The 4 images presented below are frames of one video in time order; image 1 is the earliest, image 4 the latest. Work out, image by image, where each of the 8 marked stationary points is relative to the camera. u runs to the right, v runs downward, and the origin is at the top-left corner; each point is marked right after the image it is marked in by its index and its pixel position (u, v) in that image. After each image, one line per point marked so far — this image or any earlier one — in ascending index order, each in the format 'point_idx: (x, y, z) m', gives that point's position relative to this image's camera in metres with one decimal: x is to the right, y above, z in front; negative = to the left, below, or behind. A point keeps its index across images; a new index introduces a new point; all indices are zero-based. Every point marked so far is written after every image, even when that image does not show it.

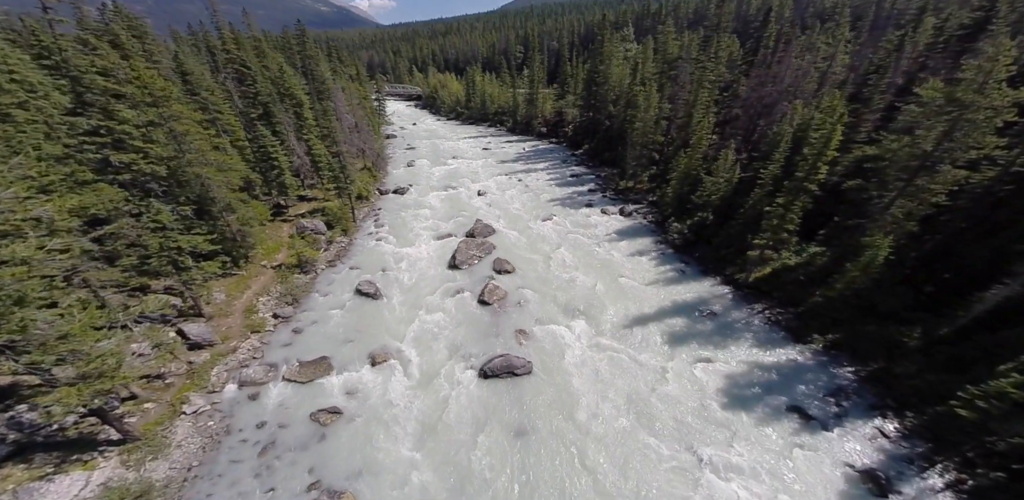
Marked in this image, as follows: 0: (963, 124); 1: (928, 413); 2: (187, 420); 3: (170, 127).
0: (+22.7, +6.4, +16.9) m
1: (+20.0, -8.0, +16.0) m
2: (-16.7, -8.9, +17.2) m
3: (-19.9, +7.2, +19.4) m
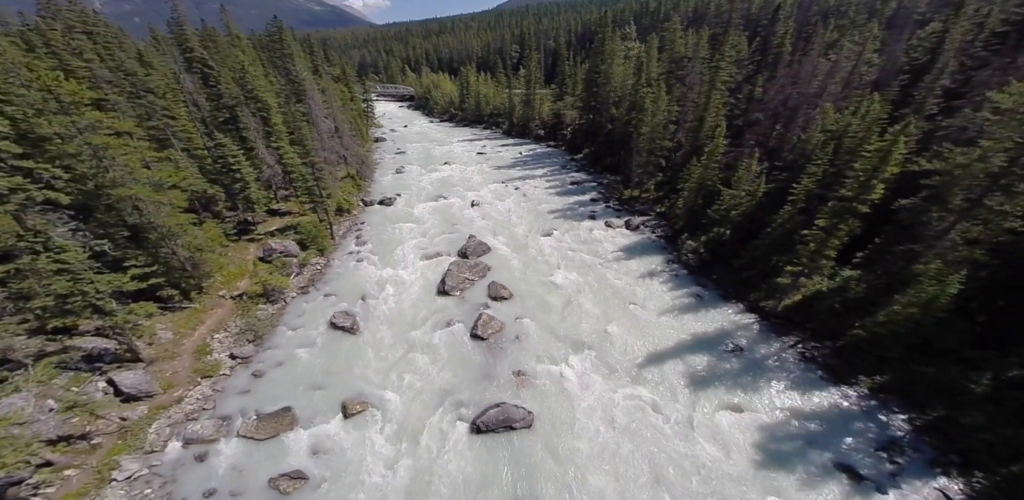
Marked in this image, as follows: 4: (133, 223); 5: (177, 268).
0: (+22.5, +4.8, +14.1) m
1: (+19.9, -9.6, +13.3) m
2: (-16.8, -10.6, +14.0) m
3: (-20.1, +5.5, +16.2) m
4: (-20.0, +1.4, +17.5) m
5: (-19.5, -1.0, +19.4) m
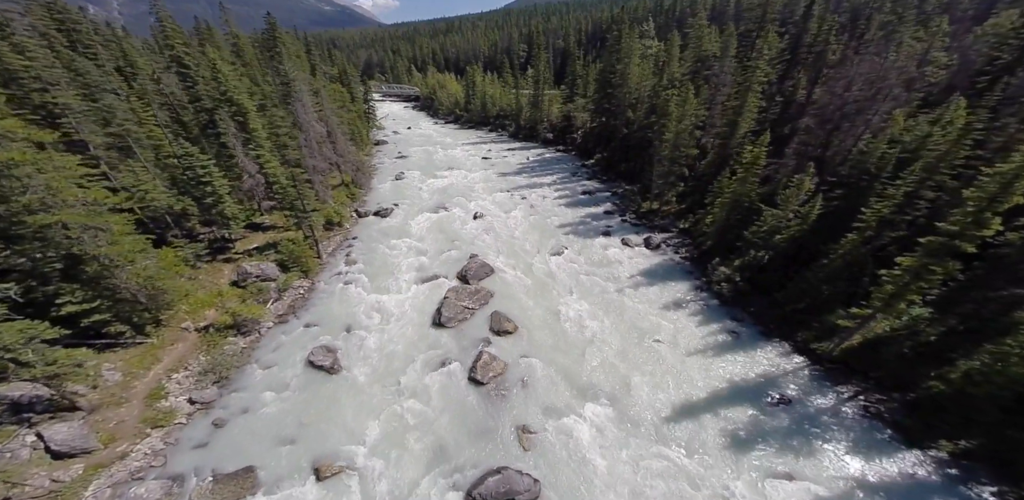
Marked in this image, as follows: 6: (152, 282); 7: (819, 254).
0: (+22.7, +3.0, +10.6) m
1: (+20.0, -11.4, +9.8) m
2: (-16.7, -12.1, +11.3) m
3: (-19.9, +4.0, +13.5) m
4: (-19.7, 0.0, +14.9) m
5: (-19.2, -2.5, +16.7) m
6: (-18.6, -1.6, +17.4) m
7: (+17.8, -0.2, +19.2) m
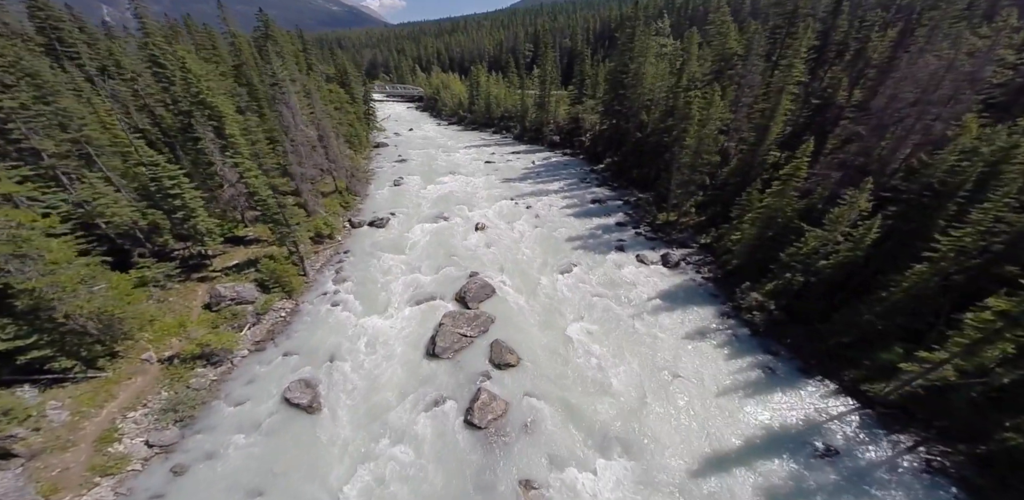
0: (+22.8, +1.6, +8.0) m
1: (+19.9, -12.8, +7.2) m
2: (-16.8, -13.2, +9.2) m
3: (-19.7, +2.9, +11.5) m
4: (-19.6, -1.1, +12.9) m
5: (-19.1, -3.6, +14.7) m
6: (-18.5, -2.8, +15.3) m
7: (+17.9, -1.6, +16.6) m
